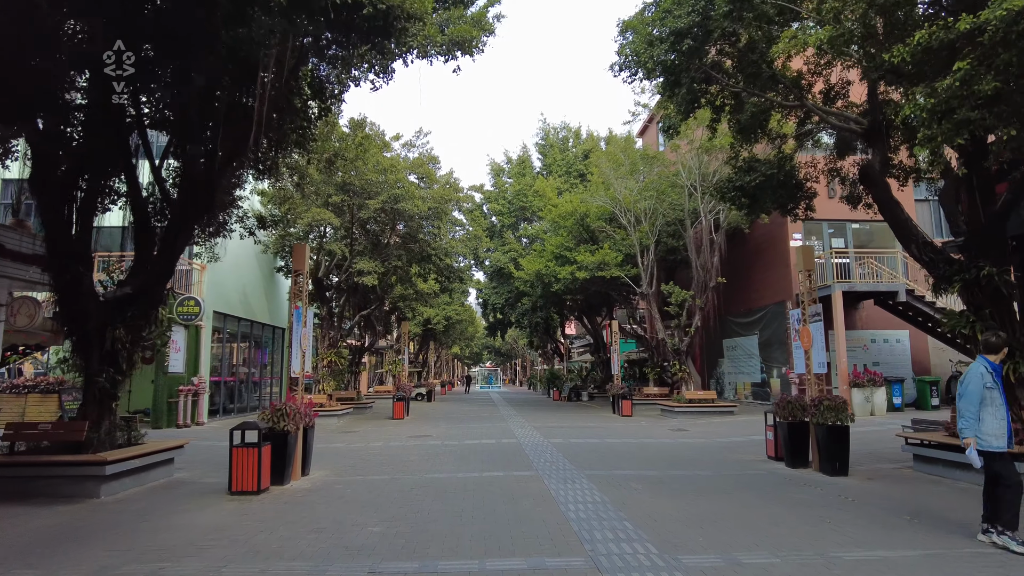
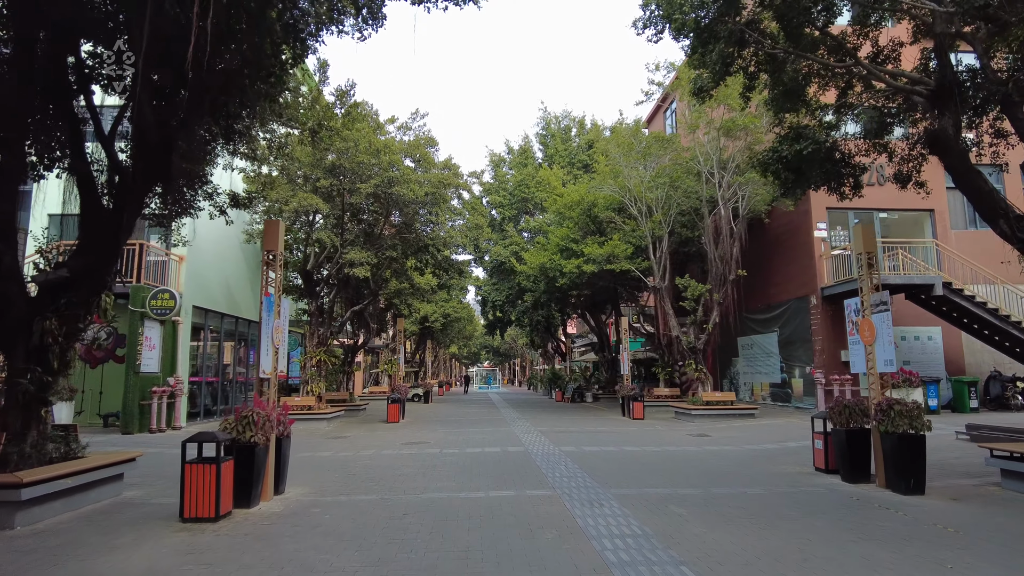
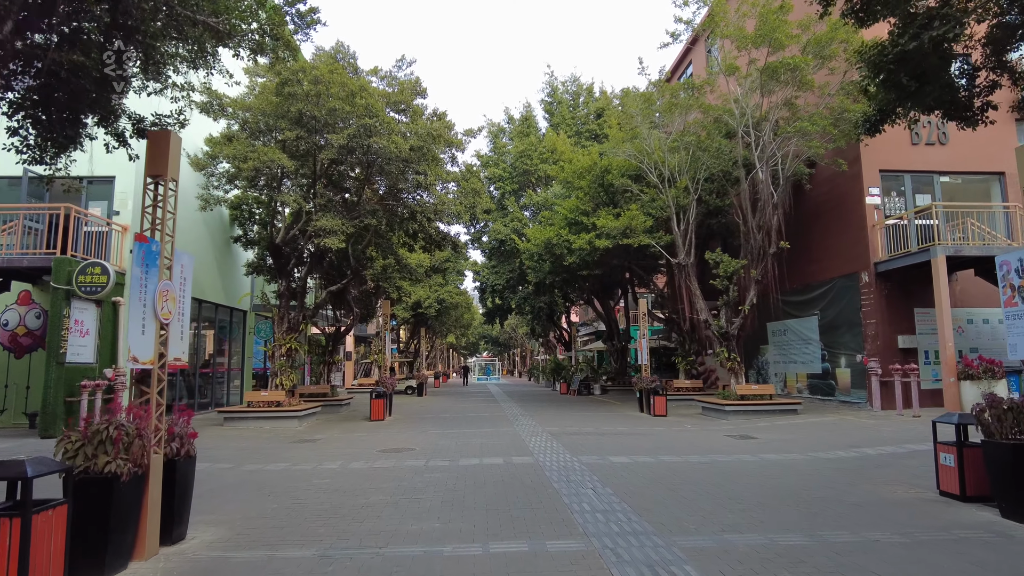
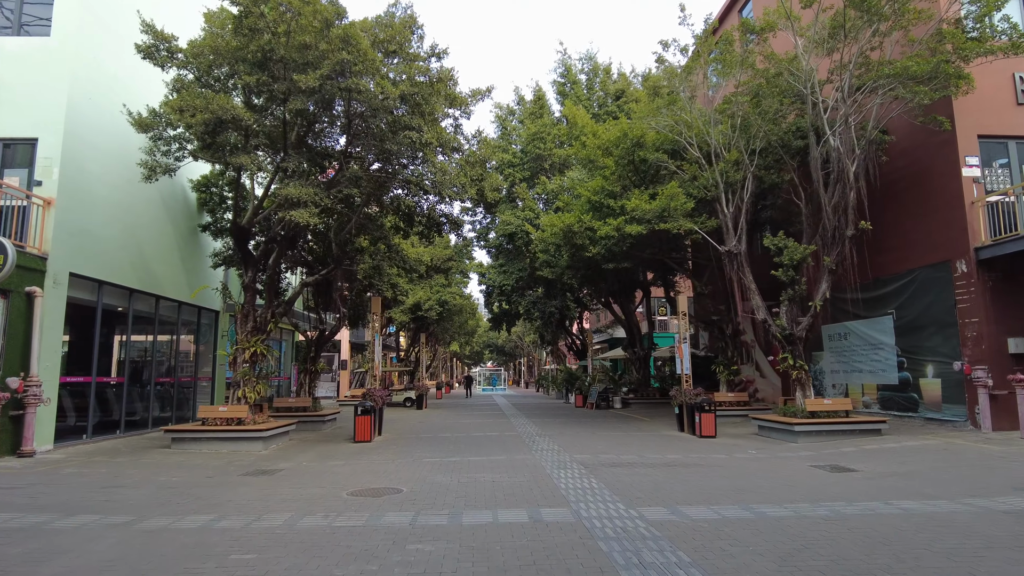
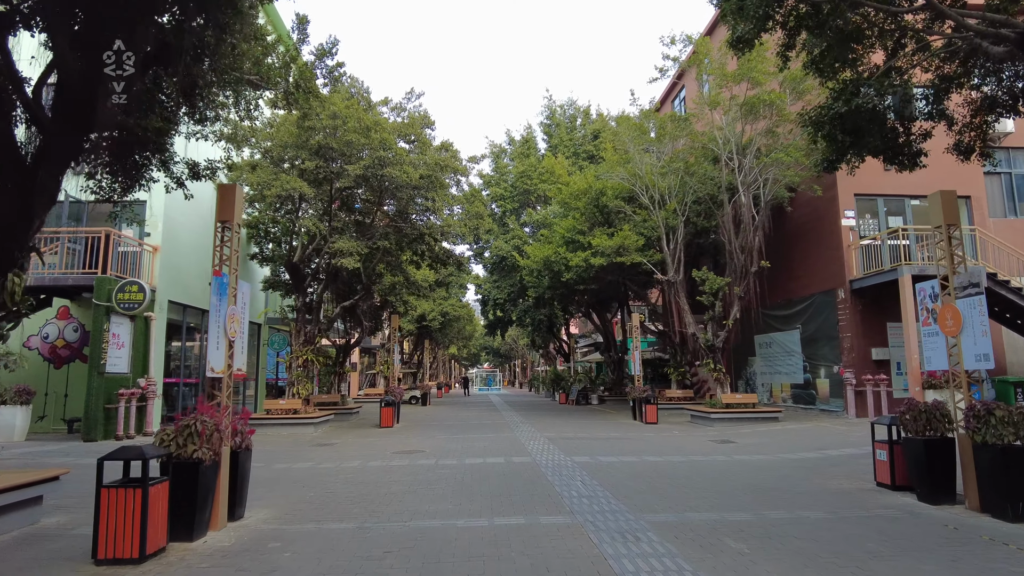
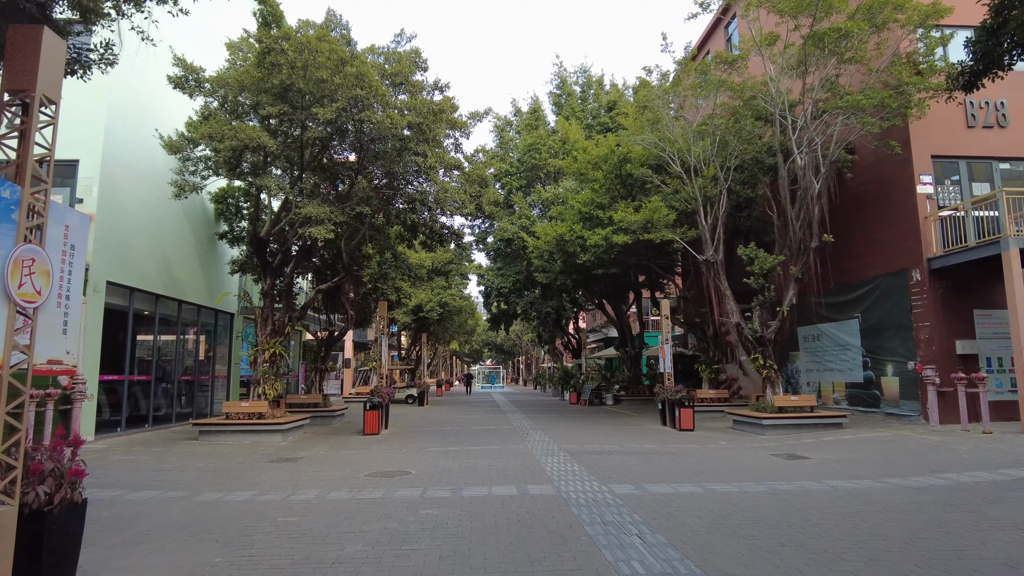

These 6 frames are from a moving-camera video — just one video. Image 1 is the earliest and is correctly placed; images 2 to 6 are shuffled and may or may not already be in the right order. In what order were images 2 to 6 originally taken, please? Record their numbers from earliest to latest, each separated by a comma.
2, 5, 3, 6, 4
